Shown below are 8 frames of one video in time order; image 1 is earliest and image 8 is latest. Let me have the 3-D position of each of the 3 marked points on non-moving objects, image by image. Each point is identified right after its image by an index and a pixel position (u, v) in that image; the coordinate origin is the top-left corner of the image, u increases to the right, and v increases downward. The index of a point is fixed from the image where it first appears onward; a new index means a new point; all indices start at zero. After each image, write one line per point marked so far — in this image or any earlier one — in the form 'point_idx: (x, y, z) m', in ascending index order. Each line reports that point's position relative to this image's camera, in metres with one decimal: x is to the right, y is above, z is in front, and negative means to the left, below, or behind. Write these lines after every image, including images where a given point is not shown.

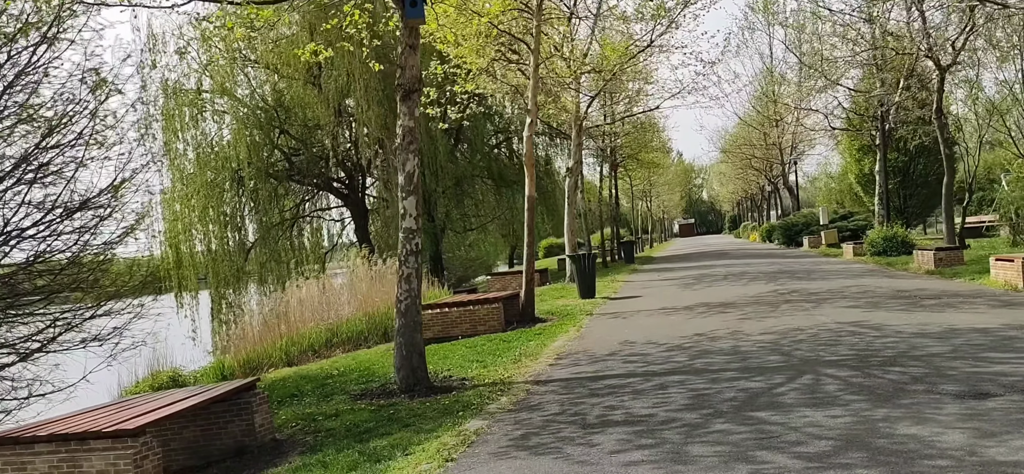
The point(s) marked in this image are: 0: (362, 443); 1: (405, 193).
0: (-0.8, -1.2, +5.6) m
1: (-0.8, +0.3, +7.4) m
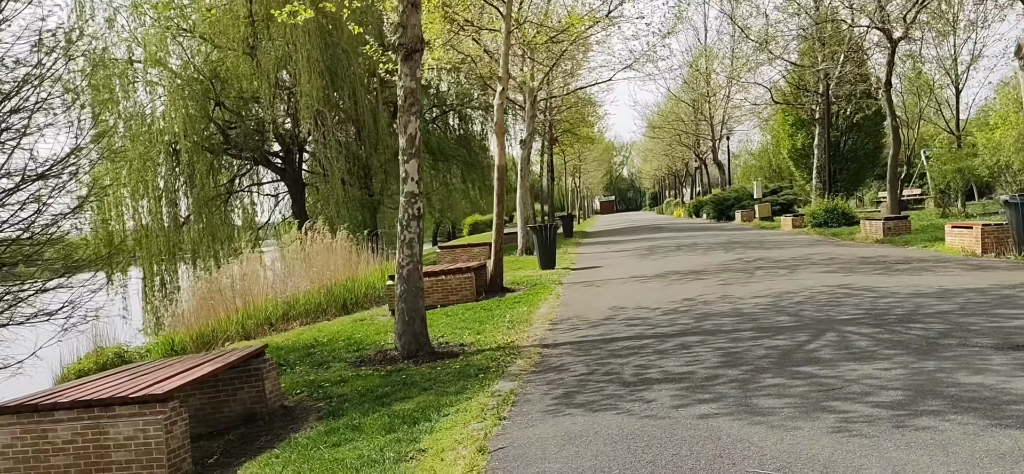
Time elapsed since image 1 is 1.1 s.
0: (-0.7, -0.9, +5.4) m
1: (-0.8, +0.6, +7.2) m
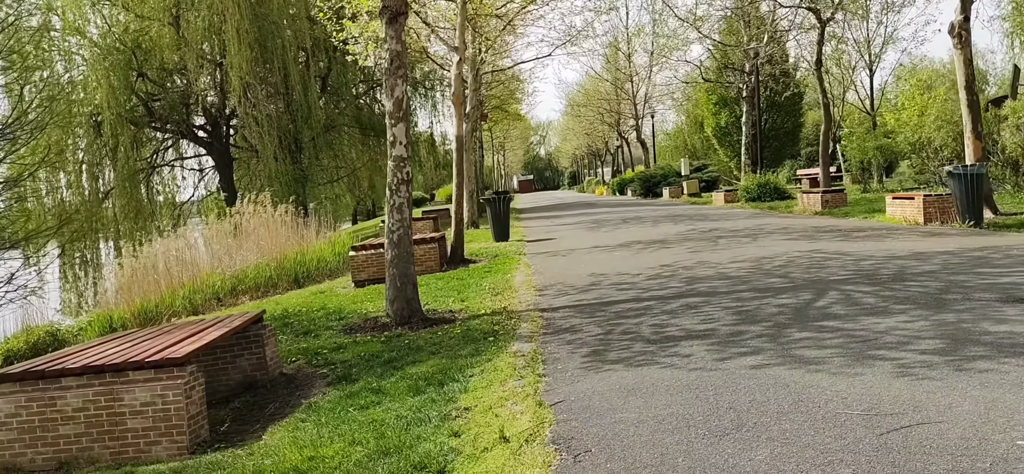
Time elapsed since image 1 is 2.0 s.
0: (-0.6, -0.7, +5.4) m
1: (-0.8, +0.8, +7.1) m
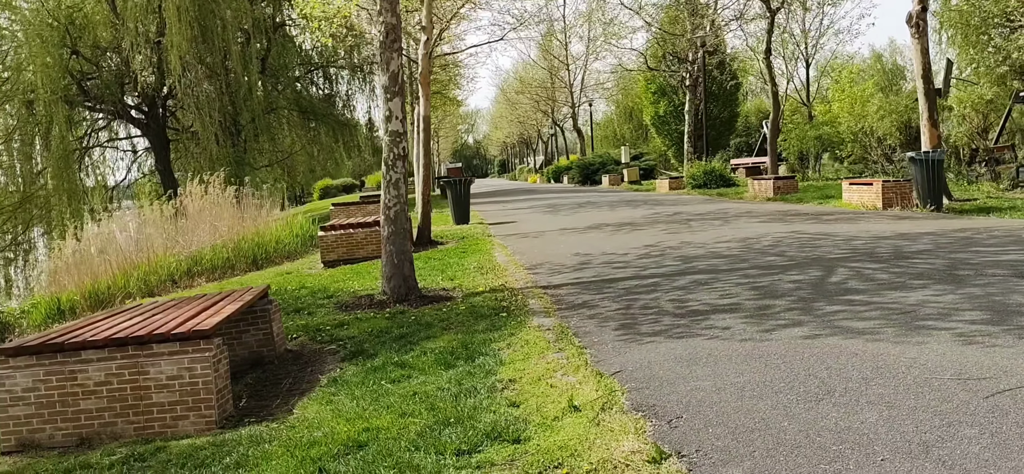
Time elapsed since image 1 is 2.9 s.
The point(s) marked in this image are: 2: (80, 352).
0: (-0.5, -0.6, +5.3) m
1: (-0.8, +1.0, +7.0) m
2: (-1.9, -0.5, +4.3) m
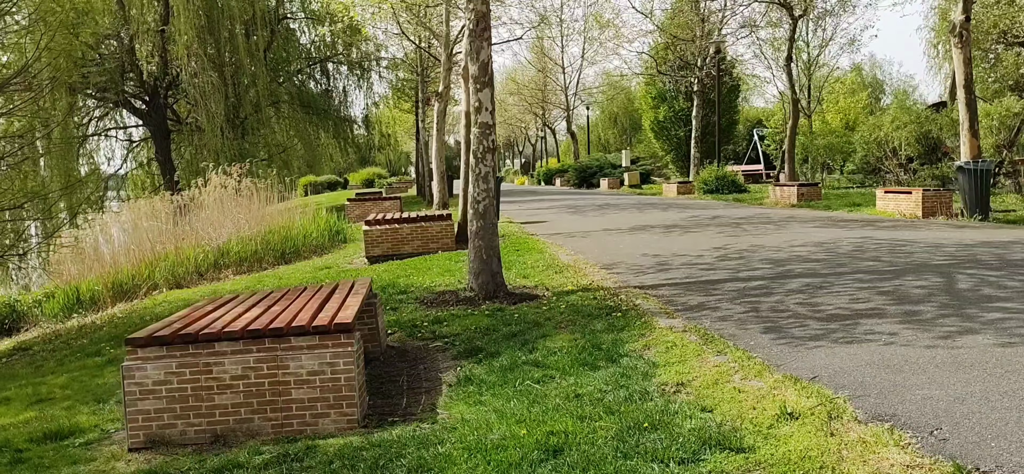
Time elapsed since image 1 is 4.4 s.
0: (+0.1, -0.5, +5.1) m
1: (-0.2, +1.0, +6.8) m
2: (-1.2, -0.4, +4.1) m
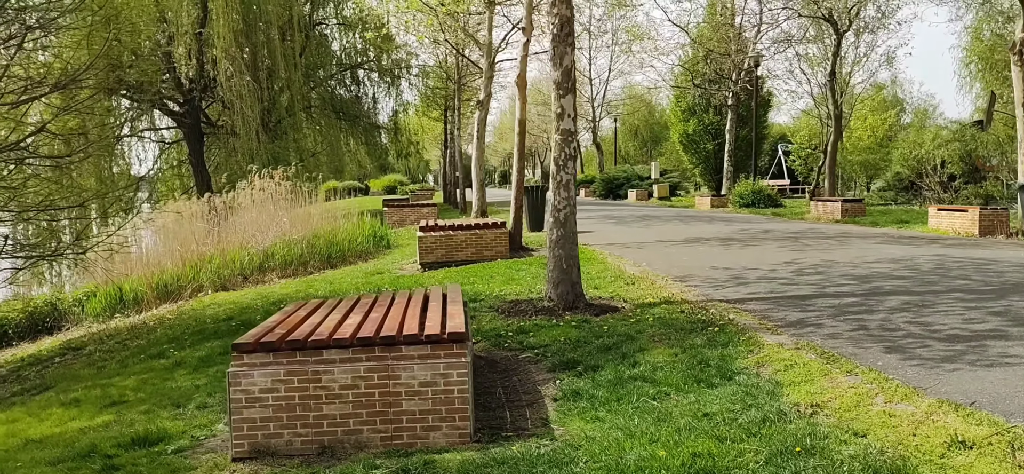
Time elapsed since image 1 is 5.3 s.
0: (+0.6, -0.6, +4.9) m
1: (+0.3, +1.0, +6.6) m
2: (-0.7, -0.4, +3.9) m
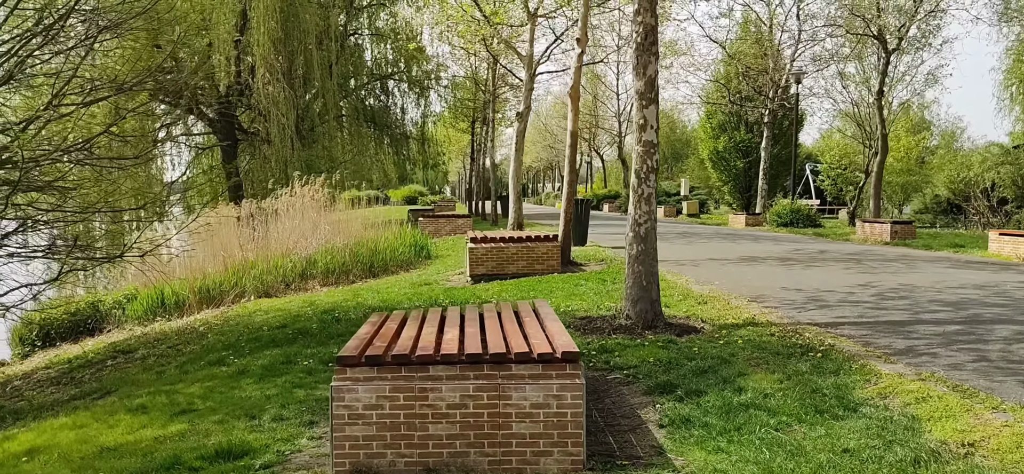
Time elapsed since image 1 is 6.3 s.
0: (+1.1, -0.7, +4.6) m
1: (+0.9, +0.9, +6.4) m
2: (-0.3, -0.5, +3.7) m
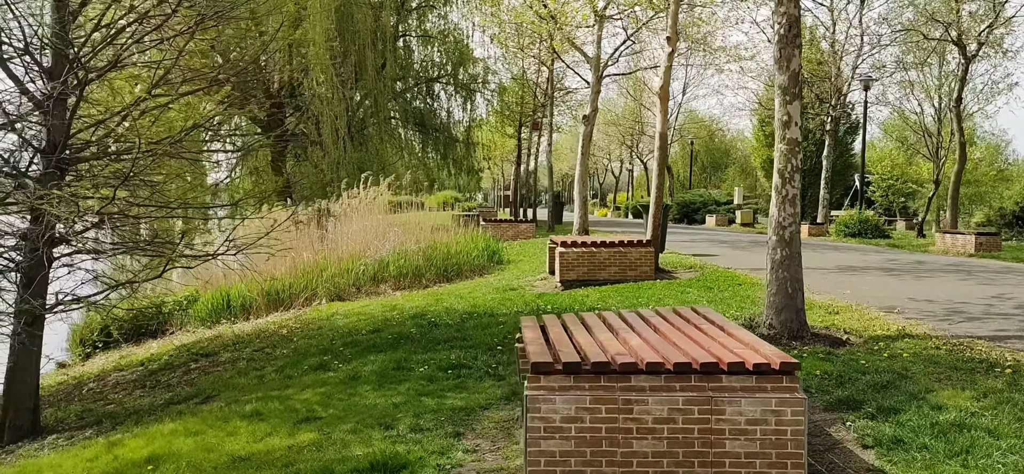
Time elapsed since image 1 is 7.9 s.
0: (+1.8, -0.7, +4.2) m
1: (+1.7, +0.9, +6.0) m
2: (+0.4, -0.5, +3.3) m
